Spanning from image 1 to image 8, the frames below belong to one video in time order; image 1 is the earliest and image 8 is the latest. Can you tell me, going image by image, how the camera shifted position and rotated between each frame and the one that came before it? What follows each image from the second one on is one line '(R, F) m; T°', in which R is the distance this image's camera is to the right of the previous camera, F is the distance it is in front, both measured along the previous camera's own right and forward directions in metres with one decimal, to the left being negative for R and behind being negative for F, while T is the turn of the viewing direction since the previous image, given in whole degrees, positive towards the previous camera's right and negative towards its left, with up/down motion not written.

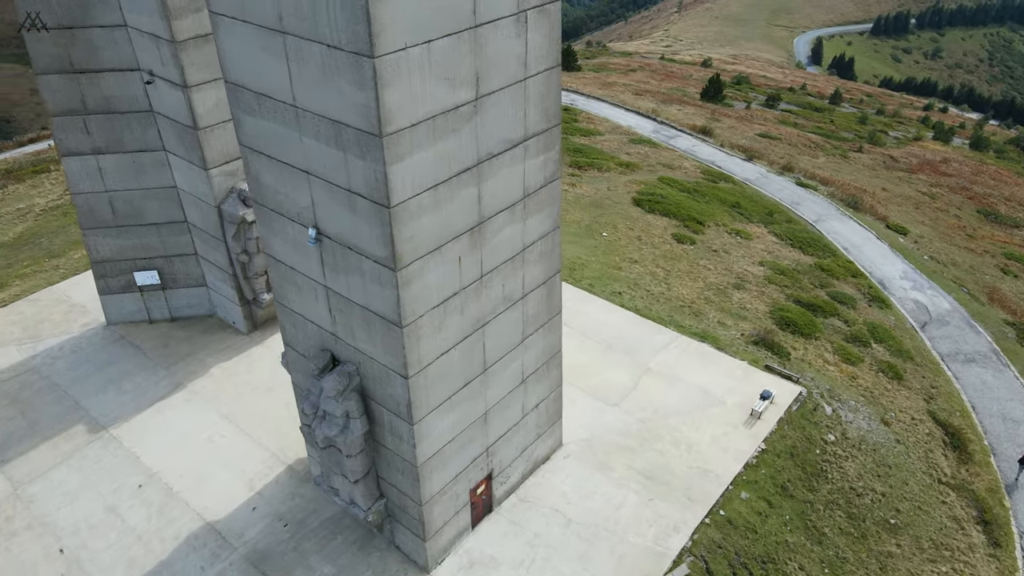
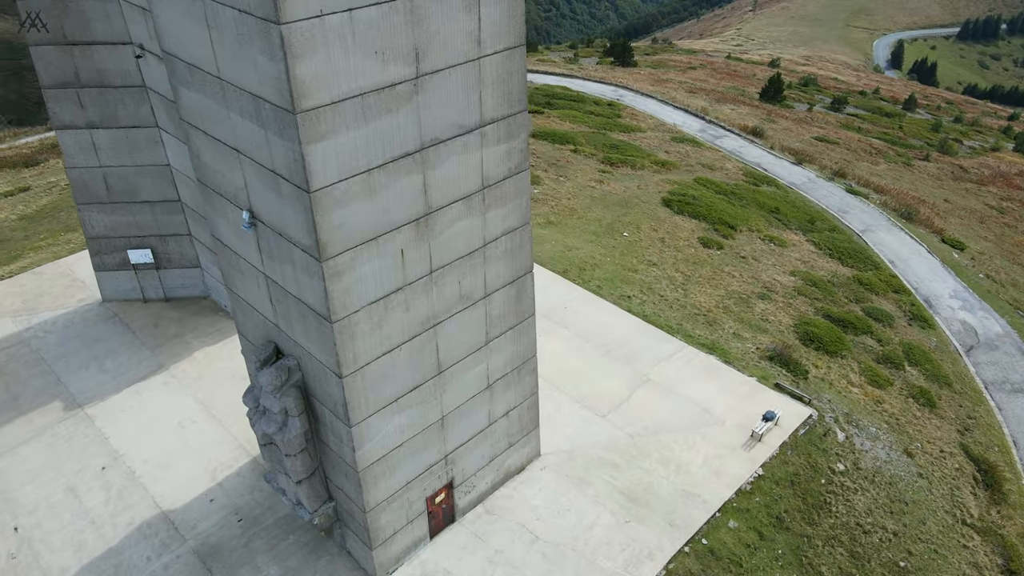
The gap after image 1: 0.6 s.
(+1.2, +0.8) m; -4°
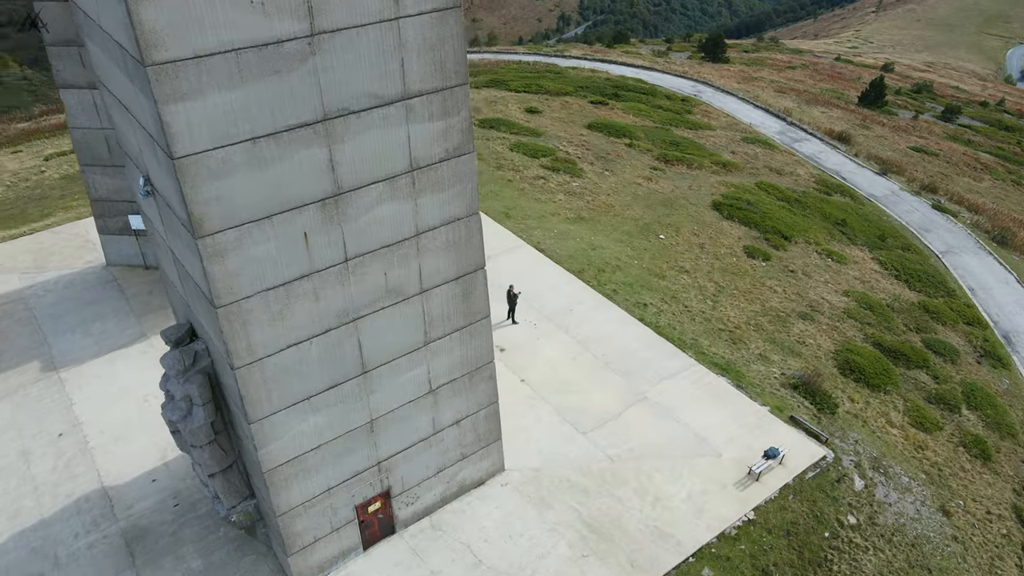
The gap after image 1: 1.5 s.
(+1.6, +1.2) m; -7°
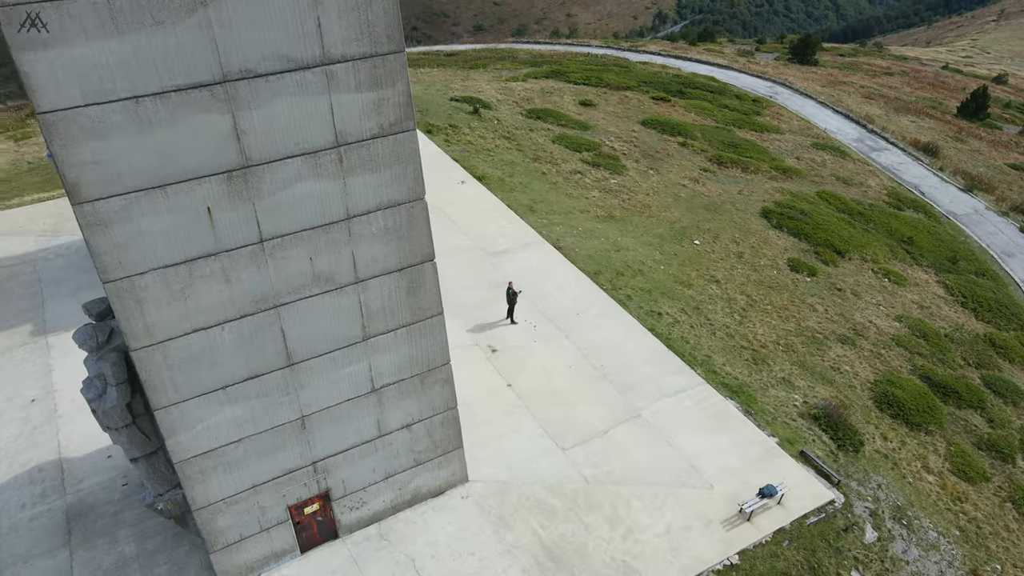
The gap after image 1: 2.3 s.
(+1.4, +1.0) m; -6°
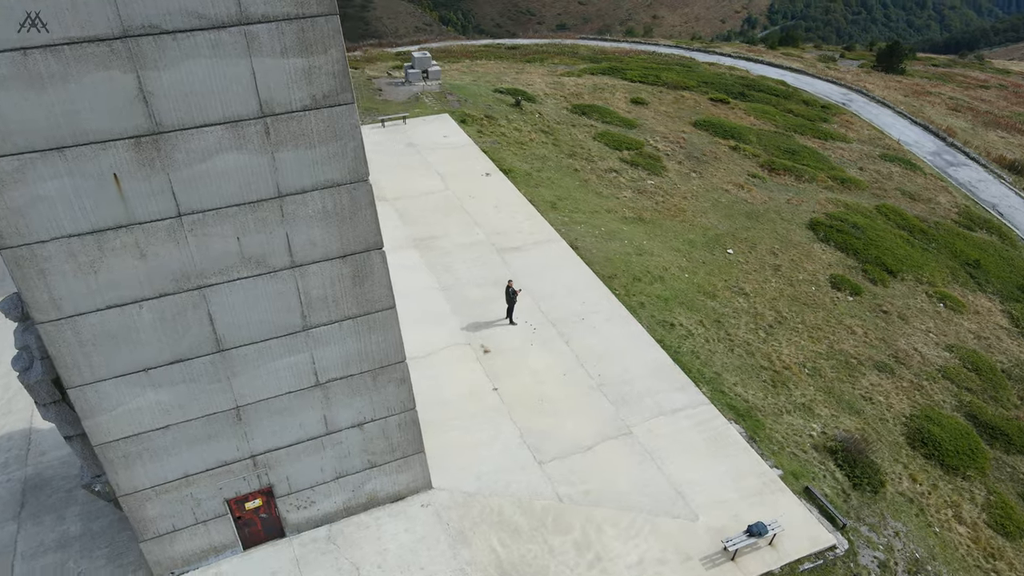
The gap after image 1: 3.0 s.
(+1.1, +0.8) m; -5°
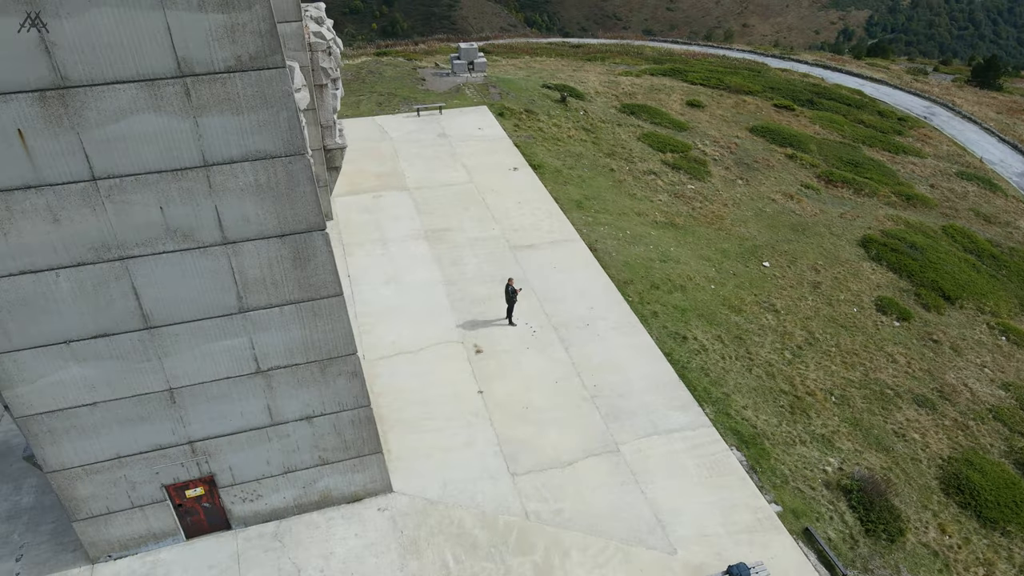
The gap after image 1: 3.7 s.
(+1.1, +0.8) m; -5°
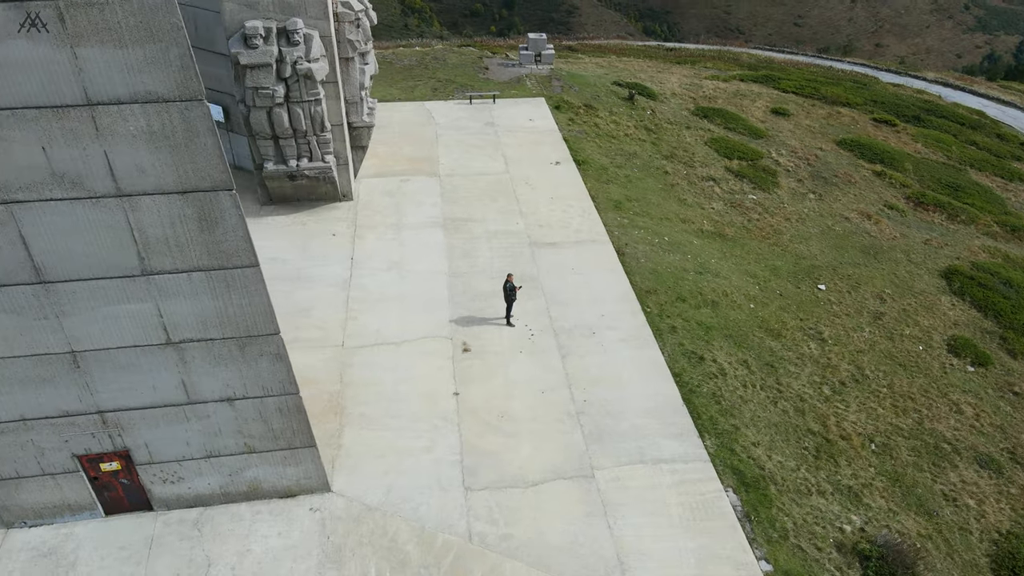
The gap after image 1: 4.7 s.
(+1.4, +1.1) m; -8°
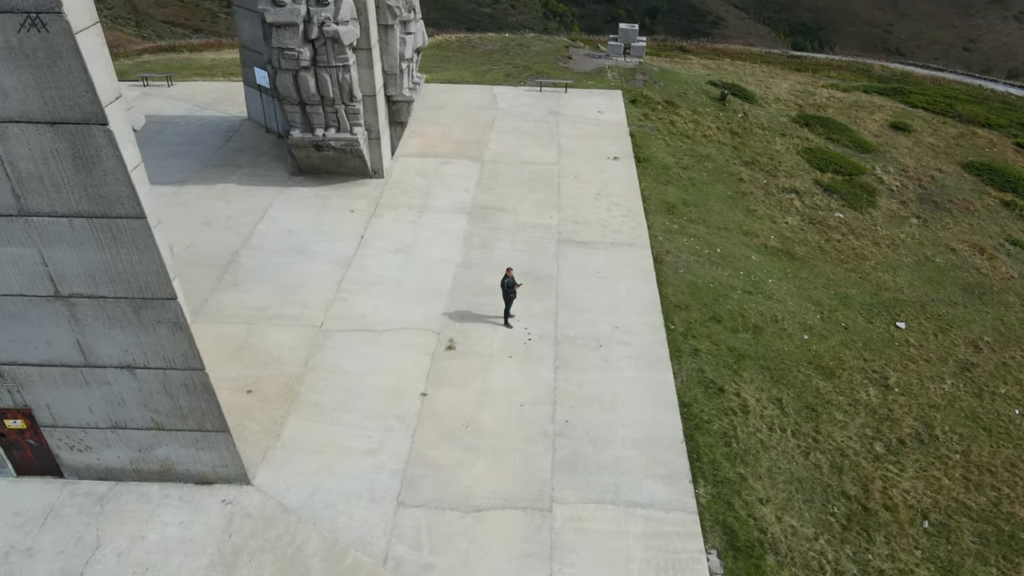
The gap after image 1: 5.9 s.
(+1.5, +1.3) m; -9°
